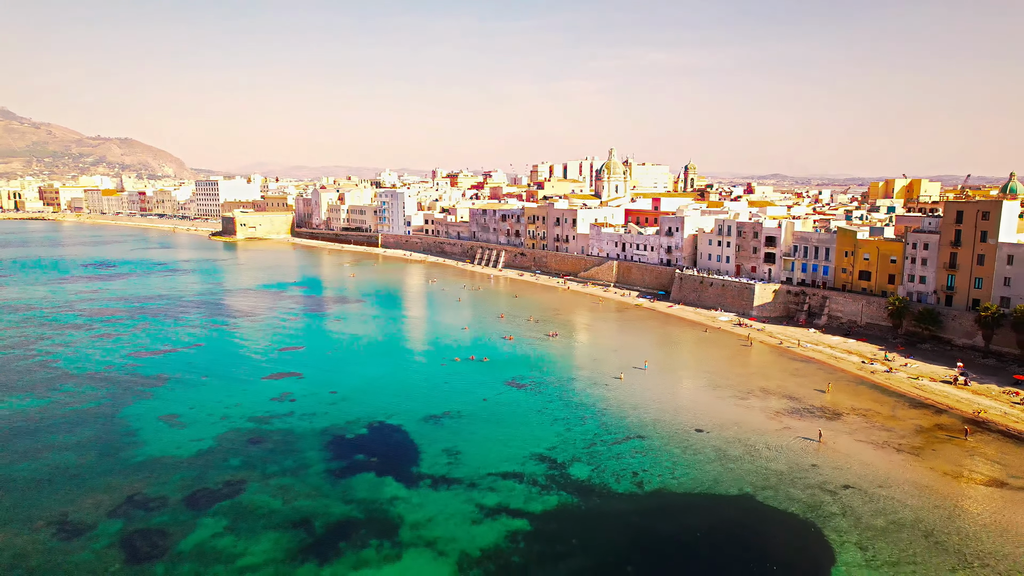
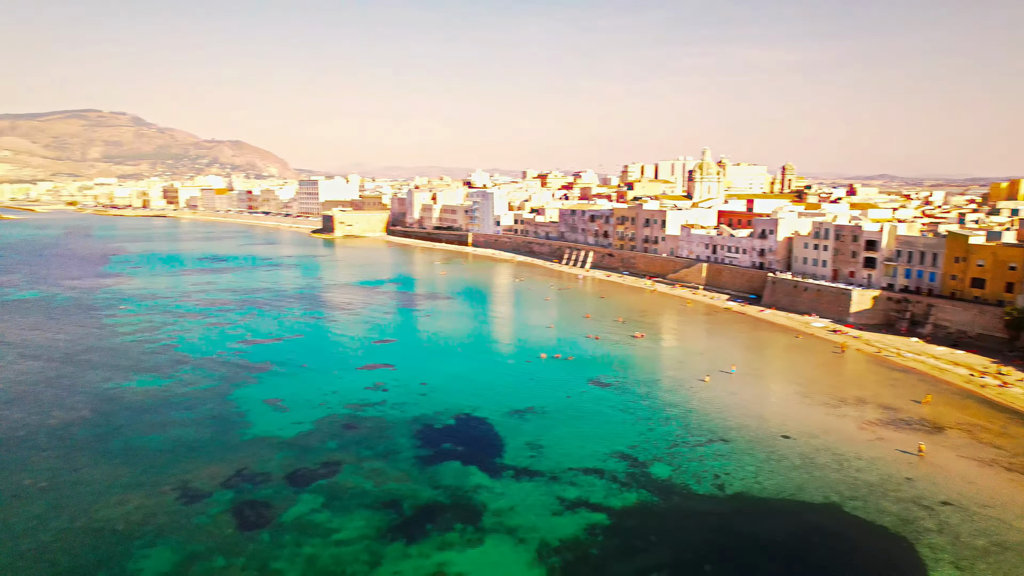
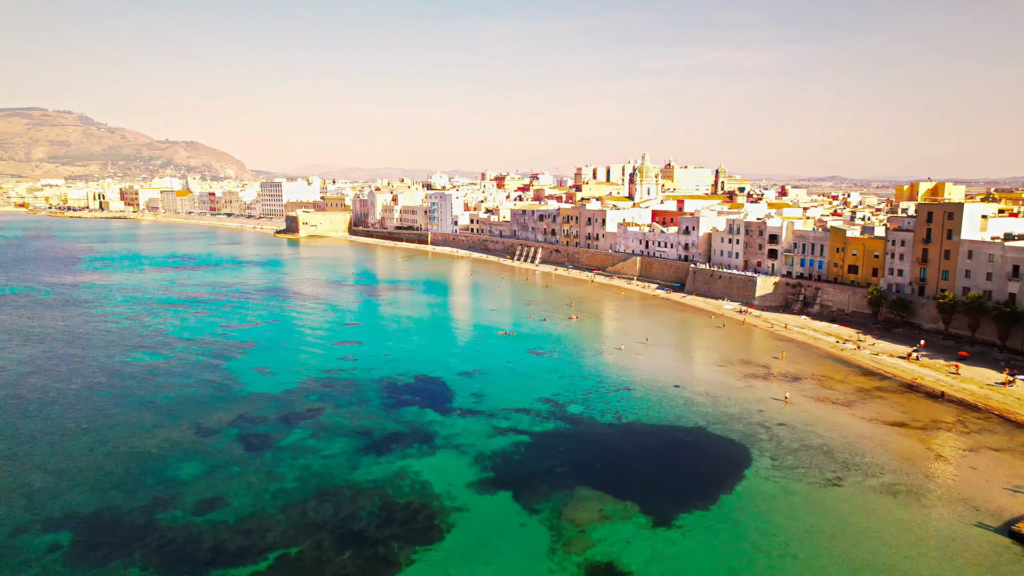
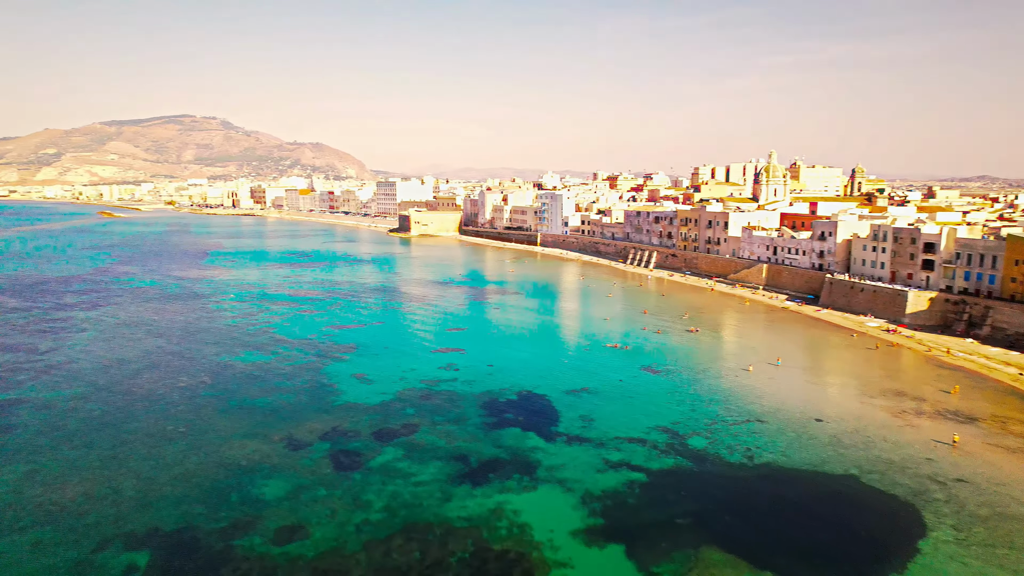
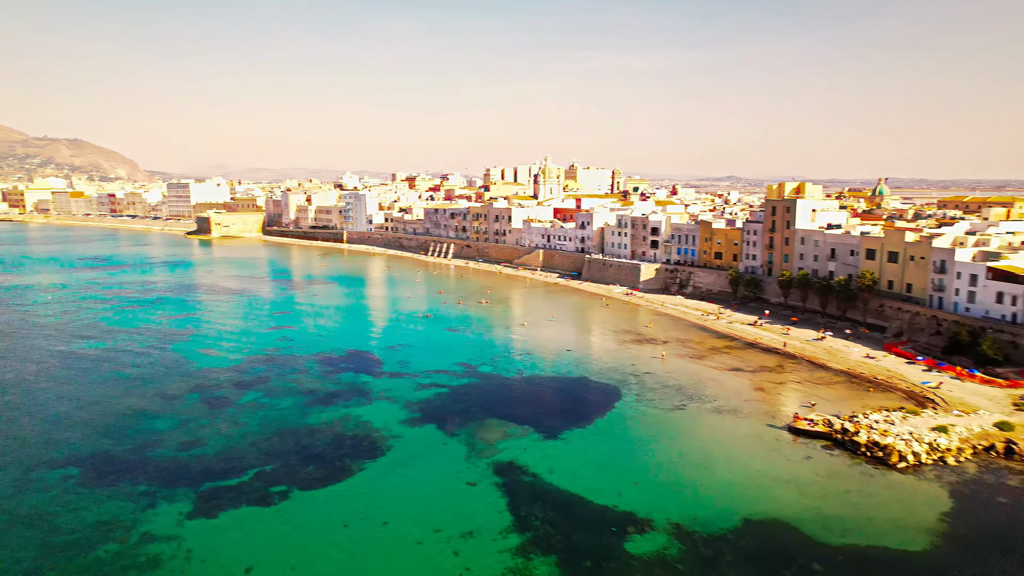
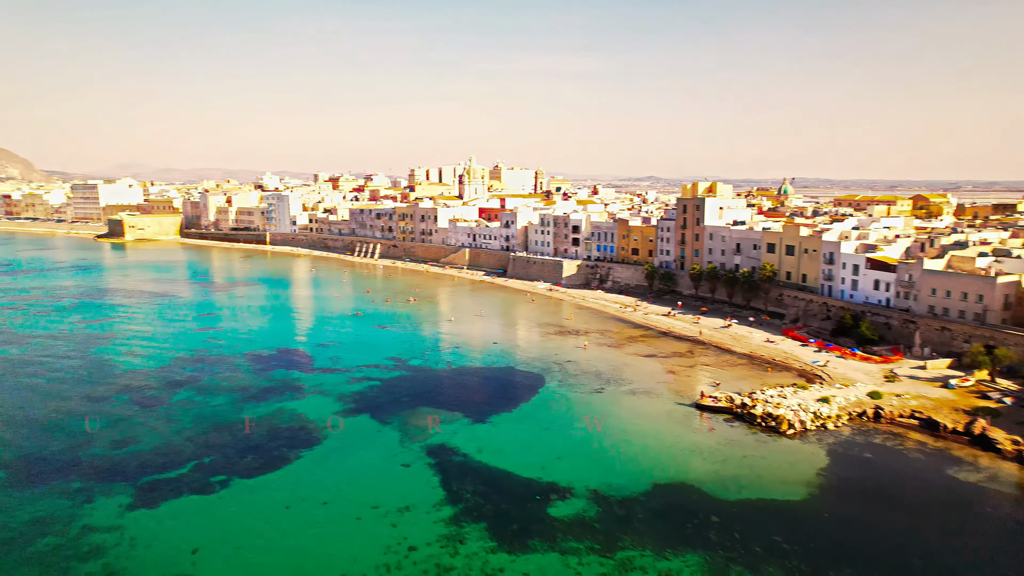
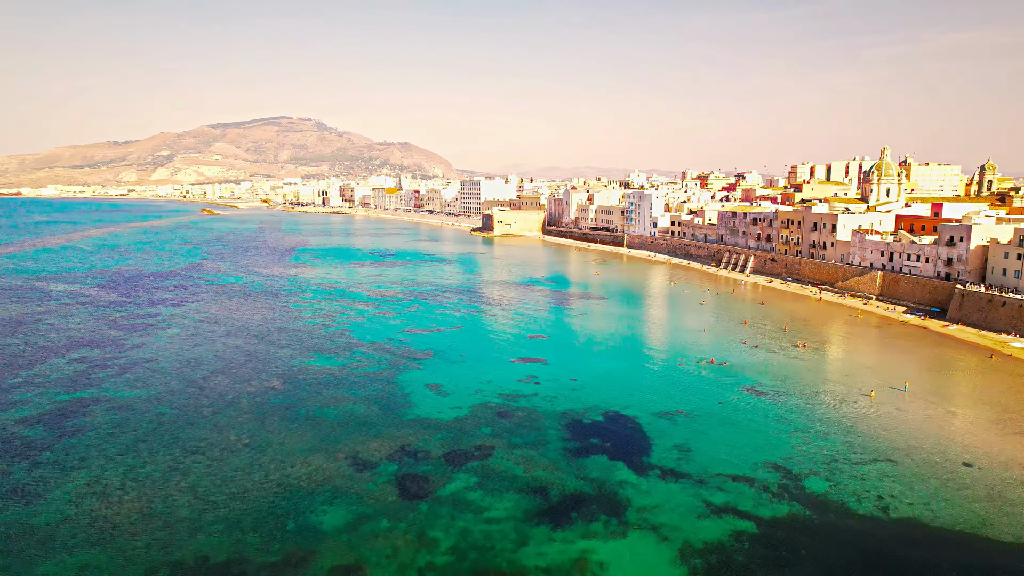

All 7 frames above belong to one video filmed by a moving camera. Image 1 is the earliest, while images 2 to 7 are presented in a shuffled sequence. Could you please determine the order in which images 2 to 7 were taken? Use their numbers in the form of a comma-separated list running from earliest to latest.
2, 7, 4, 3, 5, 6
